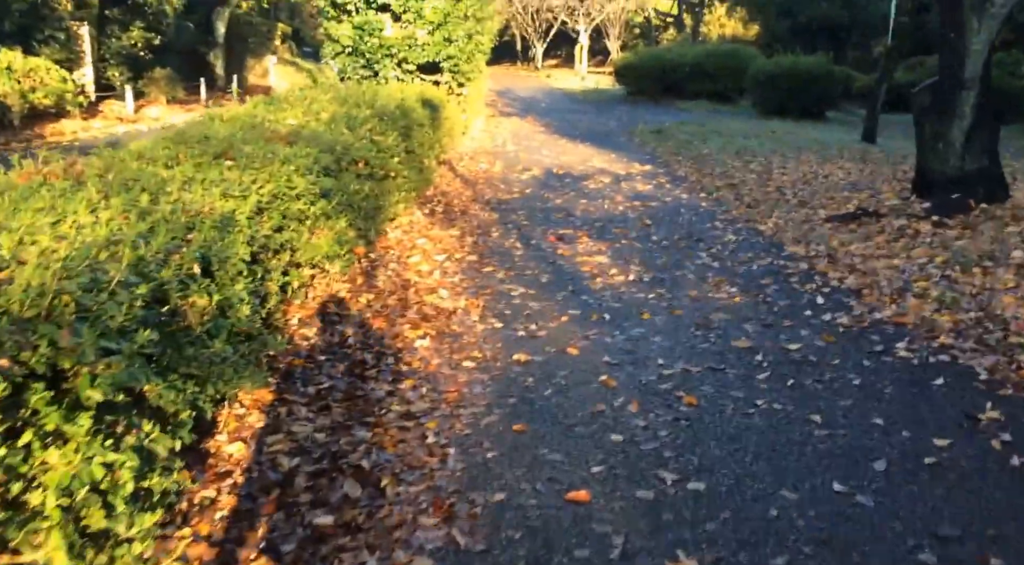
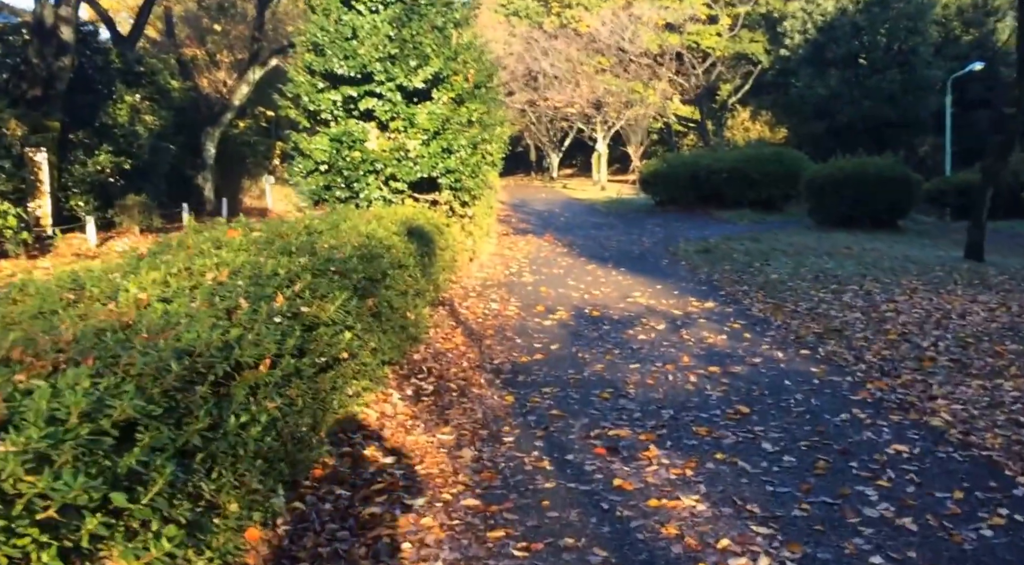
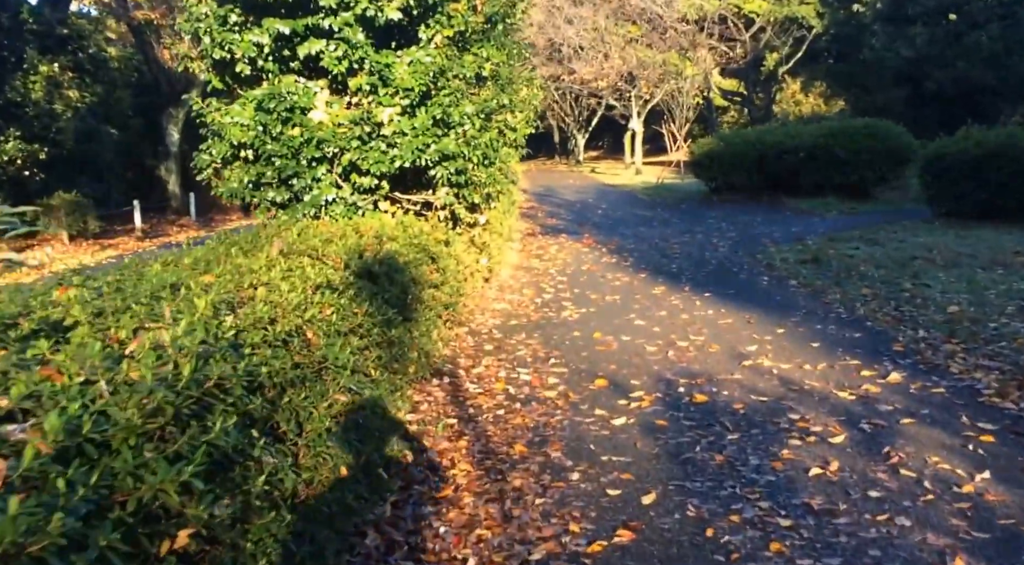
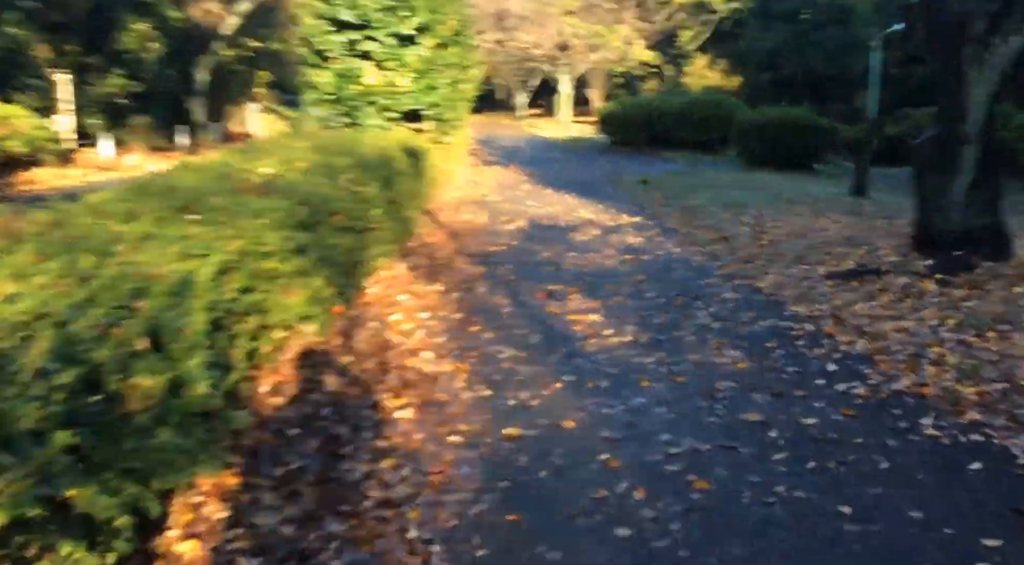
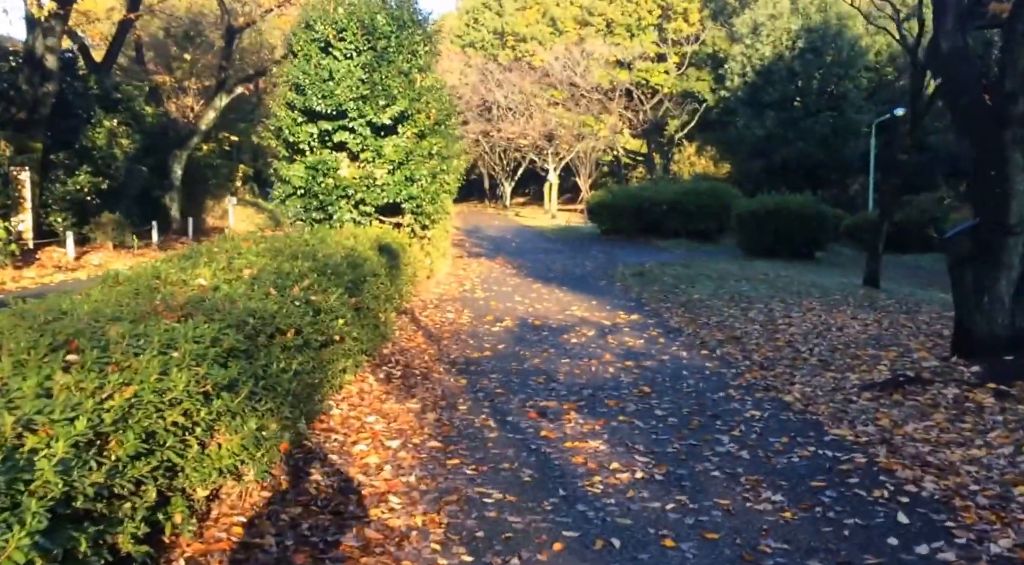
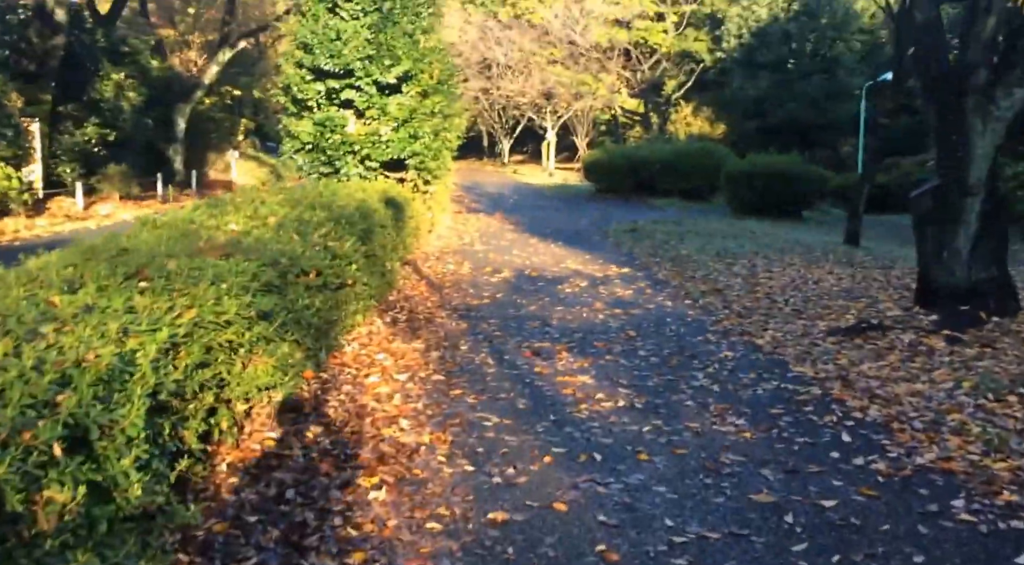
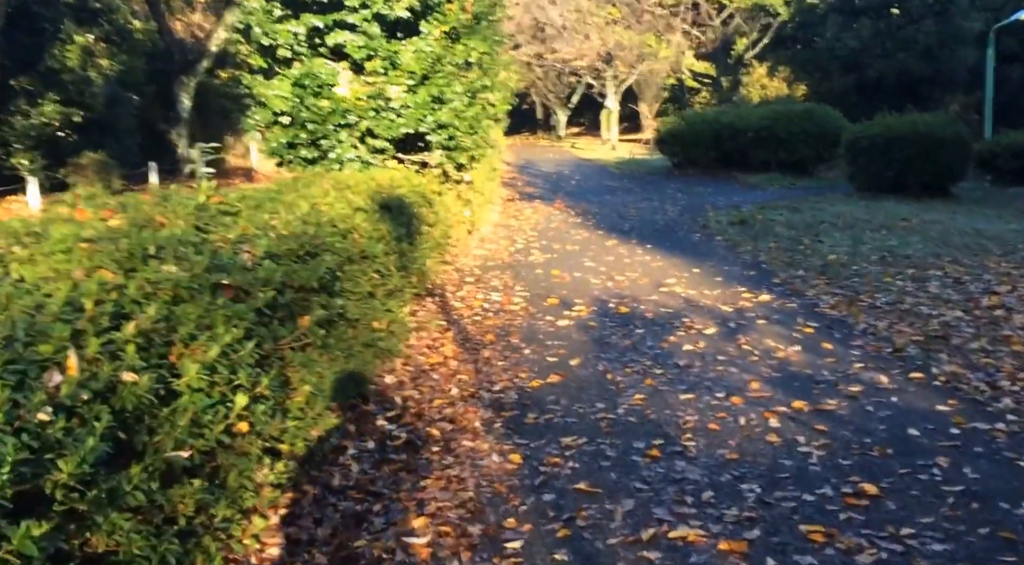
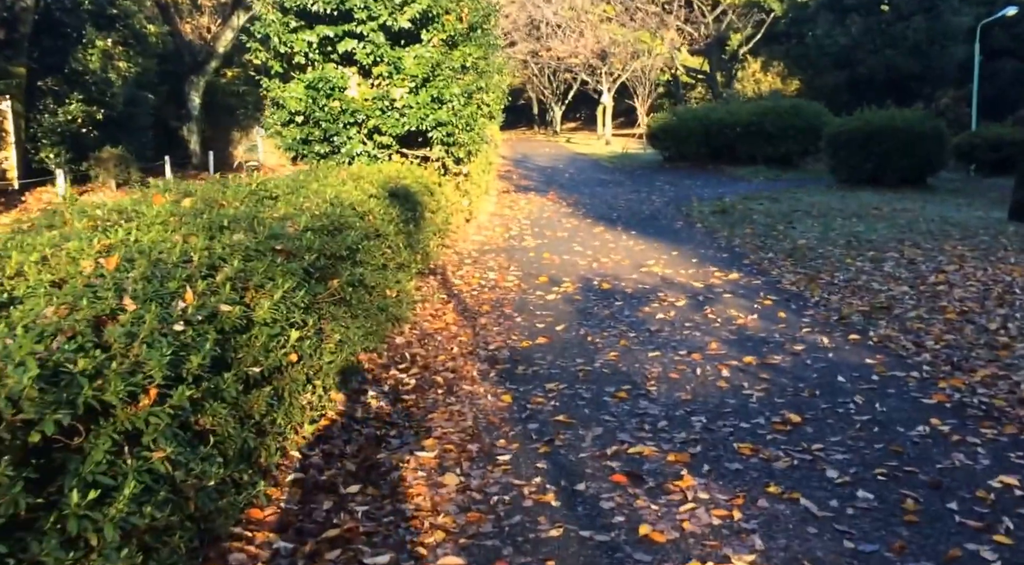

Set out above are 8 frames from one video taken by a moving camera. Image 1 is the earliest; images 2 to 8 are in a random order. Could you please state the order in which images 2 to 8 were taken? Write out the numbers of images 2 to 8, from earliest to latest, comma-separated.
4, 6, 5, 2, 8, 7, 3
